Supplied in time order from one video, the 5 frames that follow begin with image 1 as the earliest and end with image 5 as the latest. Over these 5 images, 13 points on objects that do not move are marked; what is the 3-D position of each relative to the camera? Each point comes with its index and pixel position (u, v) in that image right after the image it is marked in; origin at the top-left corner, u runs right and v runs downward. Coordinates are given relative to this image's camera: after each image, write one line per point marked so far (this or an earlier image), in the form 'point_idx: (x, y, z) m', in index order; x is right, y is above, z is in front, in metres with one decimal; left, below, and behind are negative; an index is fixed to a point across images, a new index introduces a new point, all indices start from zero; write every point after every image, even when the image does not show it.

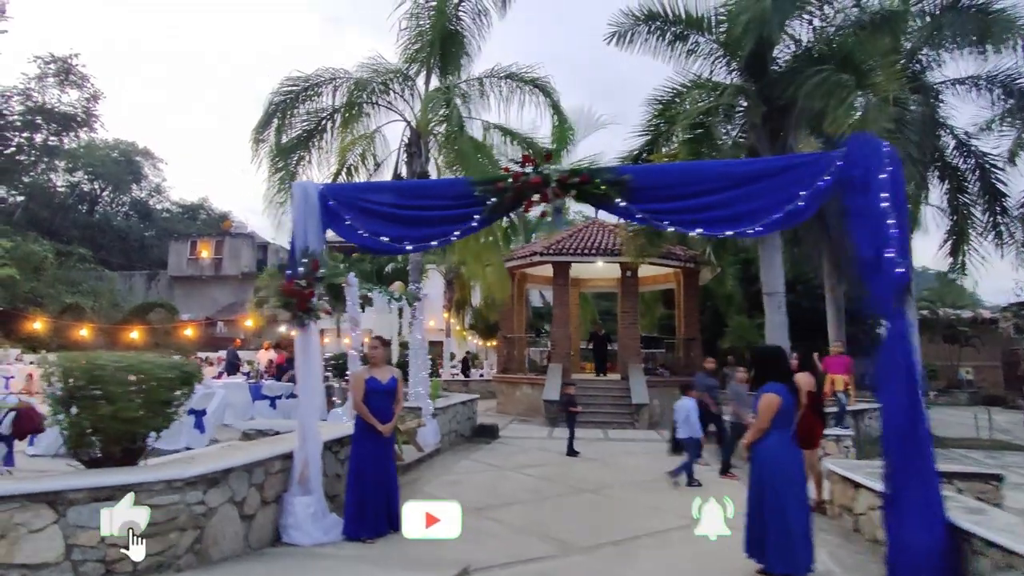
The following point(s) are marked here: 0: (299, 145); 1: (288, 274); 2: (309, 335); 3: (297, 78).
0: (-3.4, +2.3, +11.0) m
1: (-1.6, +0.1, +4.7) m
2: (-1.4, -0.4, +4.8) m
3: (-3.6, +3.5, +11.3) m
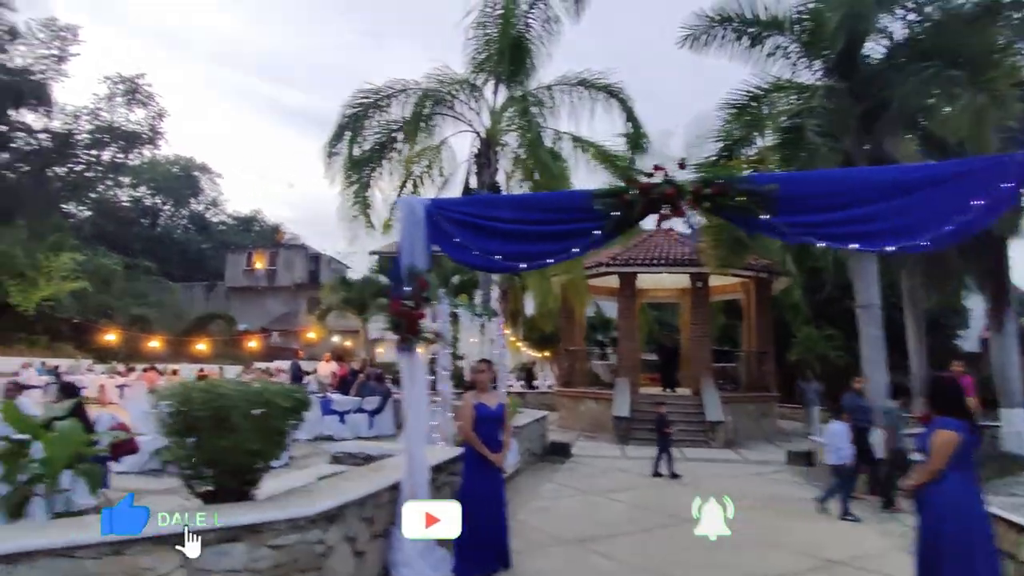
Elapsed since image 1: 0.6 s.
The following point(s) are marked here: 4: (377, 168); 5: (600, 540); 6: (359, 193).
0: (-2.2, +2.1, +10.9) m
1: (-0.8, 0.0, +4.5) m
2: (-0.6, -0.5, +4.5) m
3: (-2.4, +3.3, +11.2) m
4: (-2.0, +2.0, +11.2) m
5: (+0.7, -2.0, +5.4) m
6: (-2.4, +1.5, +10.8) m
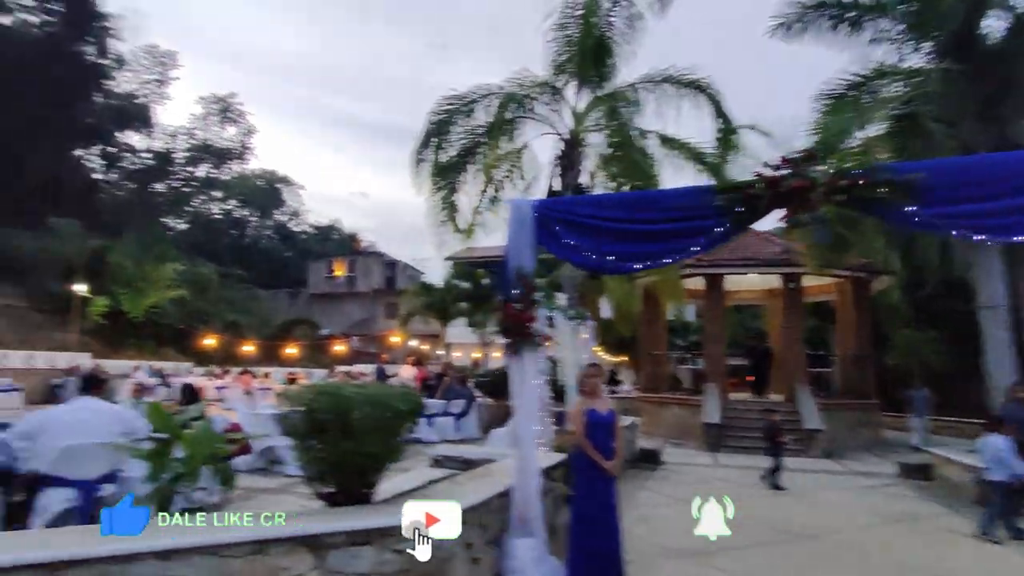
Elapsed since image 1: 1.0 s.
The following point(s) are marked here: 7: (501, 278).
0: (-0.9, +2.1, +11.0) m
1: (-0.1, -0.1, +4.5) m
2: (+0.1, -0.5, +4.5) m
3: (-1.0, +3.2, +11.3) m
4: (-0.6, +2.0, +11.2) m
5: (+1.5, -2.0, +5.2) m
6: (-1.0, +1.4, +10.8) m
7: (-0.1, +0.1, +4.5) m
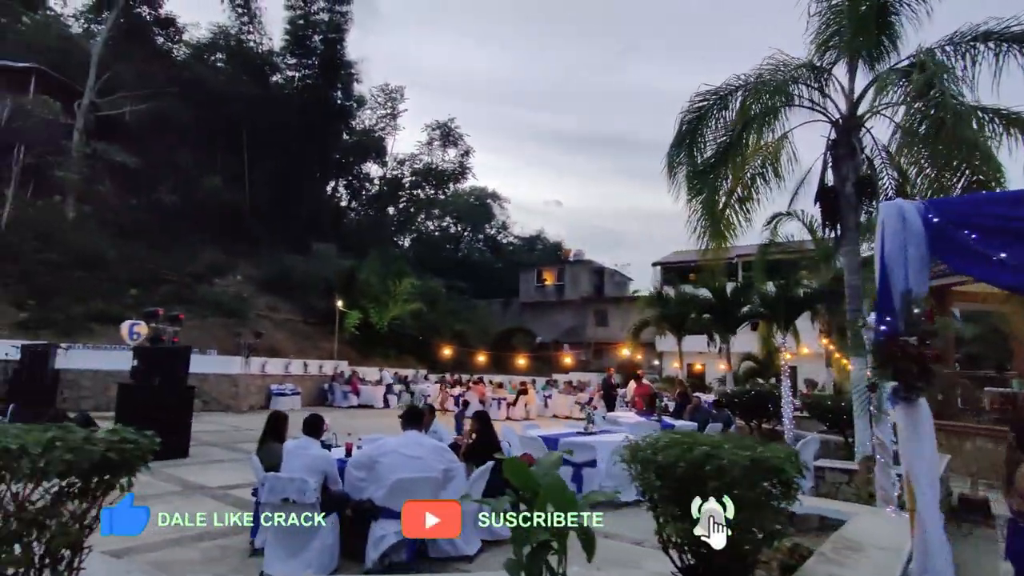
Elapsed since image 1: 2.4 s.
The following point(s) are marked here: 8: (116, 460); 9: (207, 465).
0: (+3.1, +1.9, +10.1) m
1: (+2.0, -0.2, +3.6) m
2: (+2.2, -0.6, +3.6) m
3: (+3.0, +3.0, +10.5) m
4: (+3.3, +1.8, +10.3) m
5: (+3.8, -2.1, +3.8) m
6: (+2.9, +1.2, +10.0) m
7: (+2.0, -0.1, +3.7) m
8: (-1.7, -0.7, +2.9) m
9: (-4.5, -2.6, +9.8) m
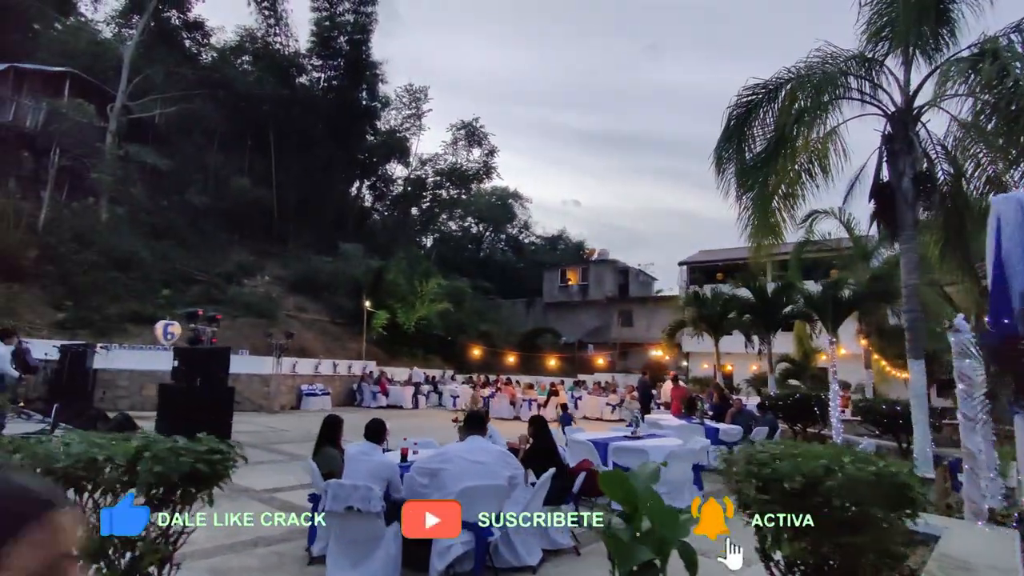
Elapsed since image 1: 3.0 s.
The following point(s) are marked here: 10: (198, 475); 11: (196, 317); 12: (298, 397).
0: (+3.7, +1.9, +9.8) m
1: (+2.5, -0.2, +3.3) m
2: (+2.6, -0.6, +3.3) m
3: (+3.7, +3.0, +10.2) m
4: (+4.0, +1.8, +10.0) m
5: (+4.3, -2.1, +3.5) m
6: (+3.5, +1.2, +9.7) m
7: (+2.5, -0.1, +3.4) m
8: (-1.2, -0.7, +2.7) m
9: (-3.8, -2.6, +9.8) m
10: (-1.3, -0.7, +2.7) m
11: (-5.5, -0.5, +11.6) m
12: (-6.3, -3.2, +19.8) m
